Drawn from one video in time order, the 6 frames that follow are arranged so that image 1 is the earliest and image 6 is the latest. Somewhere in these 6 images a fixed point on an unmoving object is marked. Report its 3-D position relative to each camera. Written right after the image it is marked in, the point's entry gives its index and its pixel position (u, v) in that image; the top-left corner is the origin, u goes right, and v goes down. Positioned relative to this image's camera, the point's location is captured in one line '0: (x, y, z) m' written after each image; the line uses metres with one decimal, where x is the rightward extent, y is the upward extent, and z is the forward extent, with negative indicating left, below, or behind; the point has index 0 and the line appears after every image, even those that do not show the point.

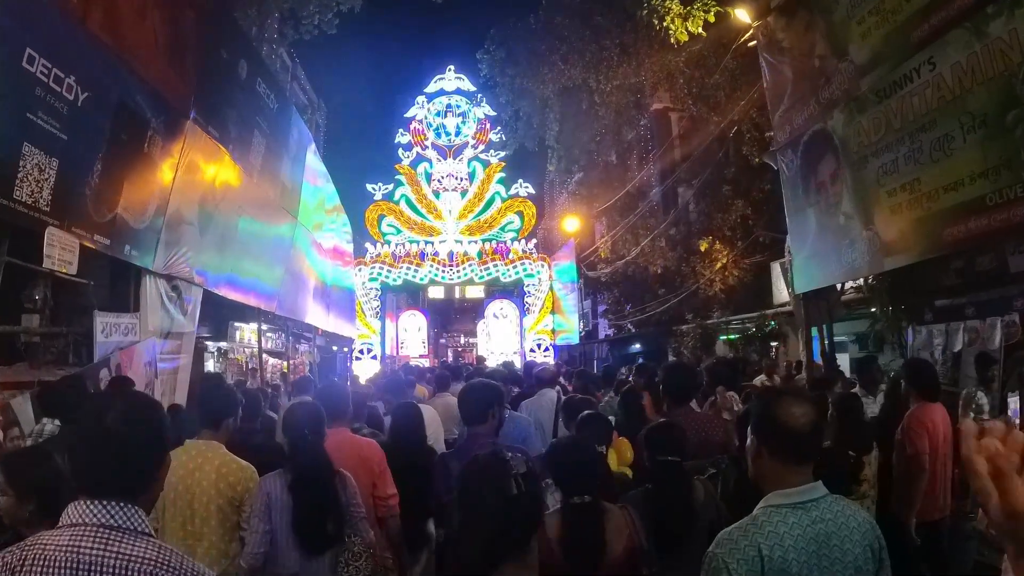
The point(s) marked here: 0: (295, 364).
0: (-3.9, -1.4, +13.2) m
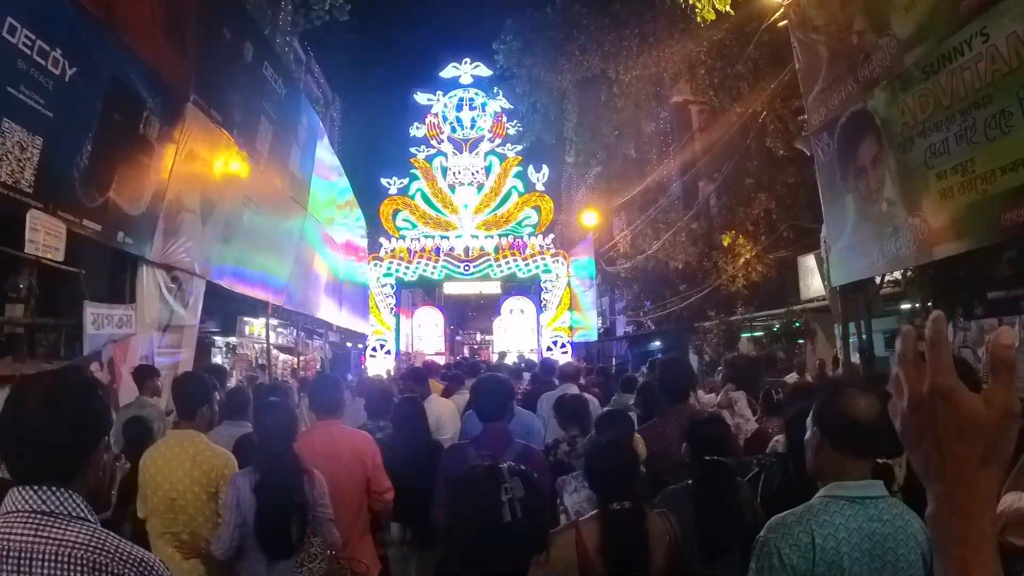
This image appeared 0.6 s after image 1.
0: (-3.6, -1.3, +12.9) m
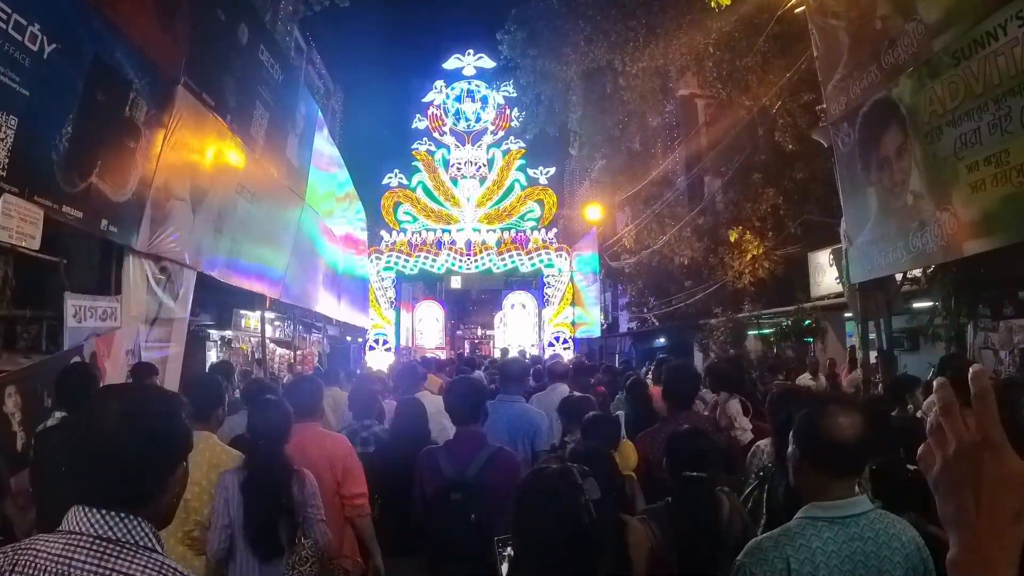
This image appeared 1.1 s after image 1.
0: (-3.6, -1.1, +12.7) m
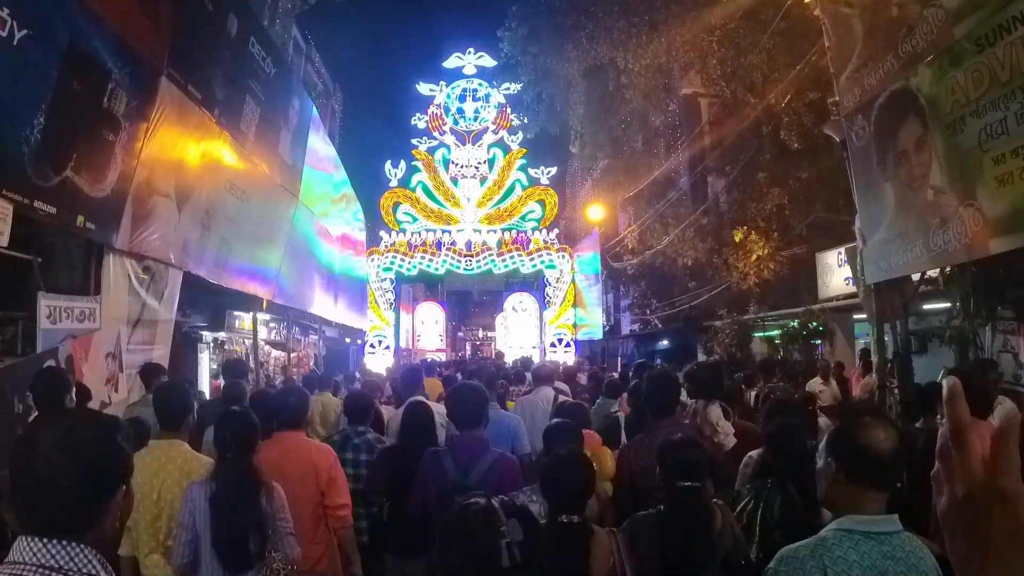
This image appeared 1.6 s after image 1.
0: (-3.6, -1.2, +12.4) m
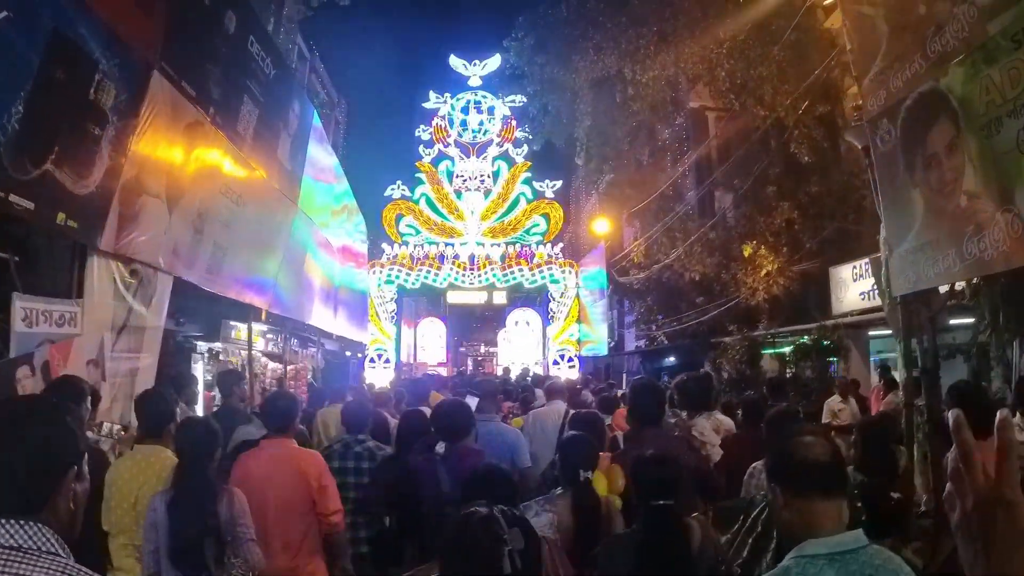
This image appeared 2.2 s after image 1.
0: (-3.5, -1.3, +12.1) m
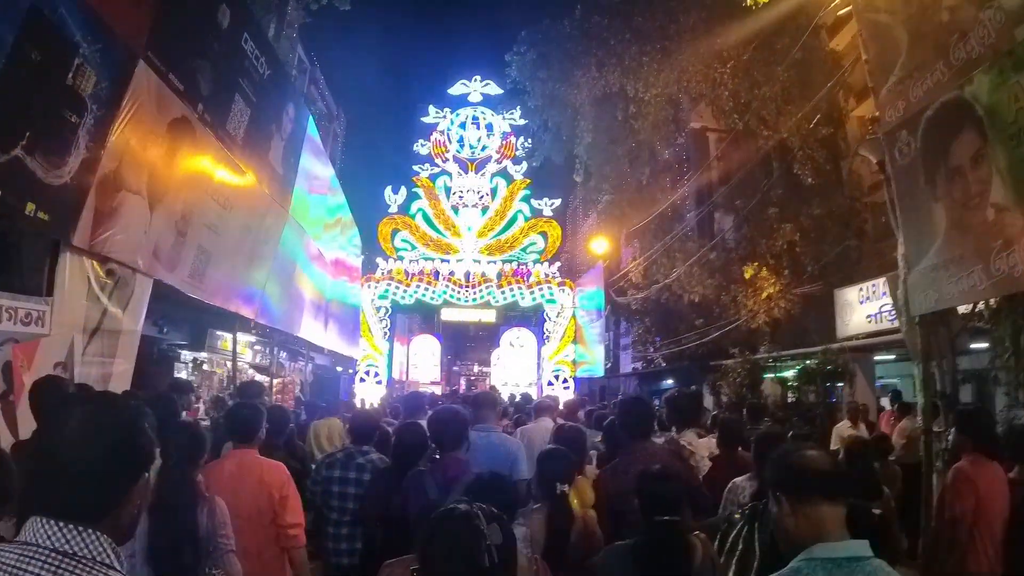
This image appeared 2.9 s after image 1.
0: (-3.6, -1.5, +11.8) m
